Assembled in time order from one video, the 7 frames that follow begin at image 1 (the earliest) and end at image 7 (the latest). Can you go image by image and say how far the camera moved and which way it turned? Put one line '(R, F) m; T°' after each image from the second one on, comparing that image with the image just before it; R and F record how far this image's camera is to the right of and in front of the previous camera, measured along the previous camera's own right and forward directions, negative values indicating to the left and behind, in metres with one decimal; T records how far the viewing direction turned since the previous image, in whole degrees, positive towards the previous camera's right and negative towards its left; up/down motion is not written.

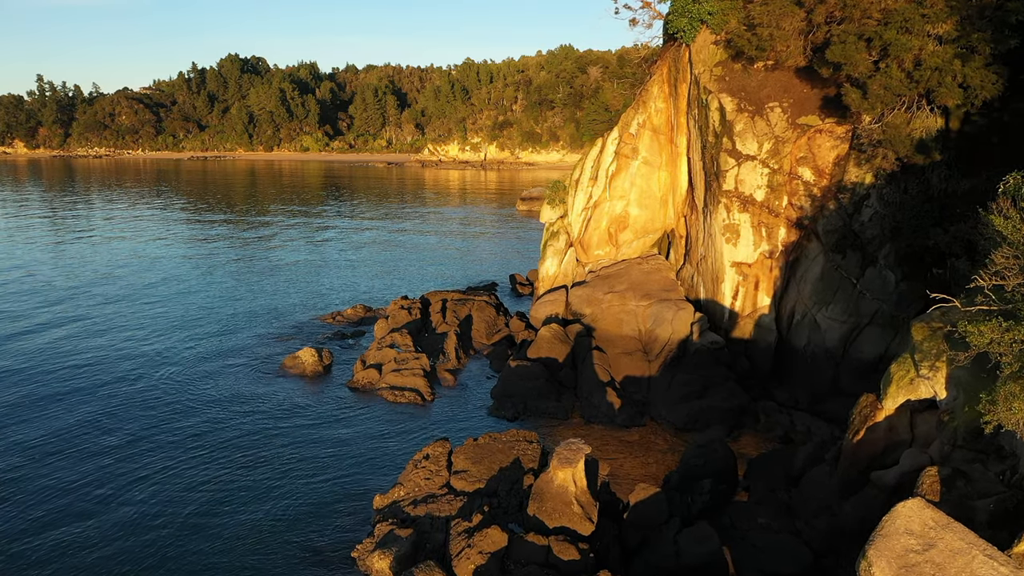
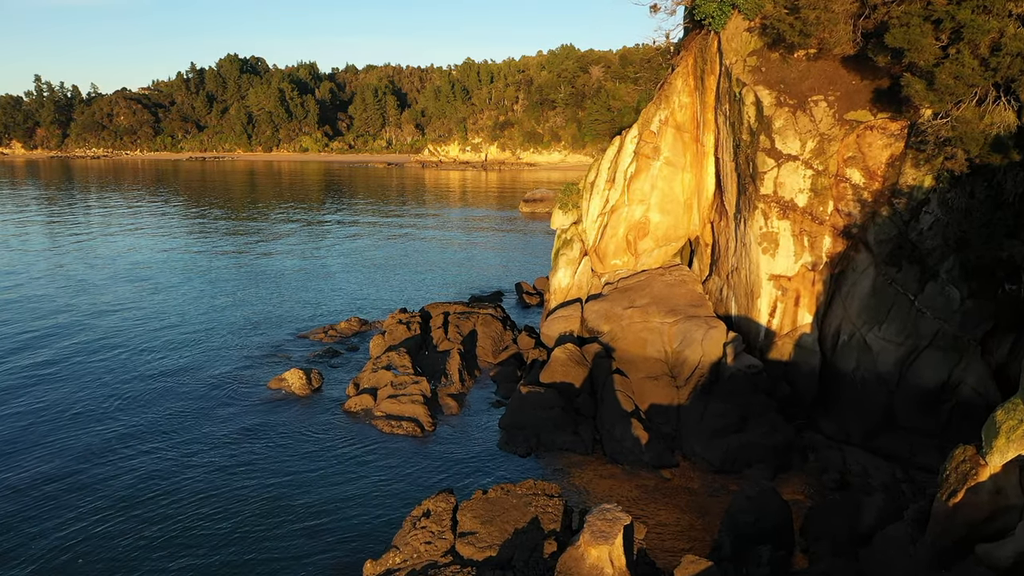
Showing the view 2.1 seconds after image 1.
(-0.3, +2.7) m; 0°
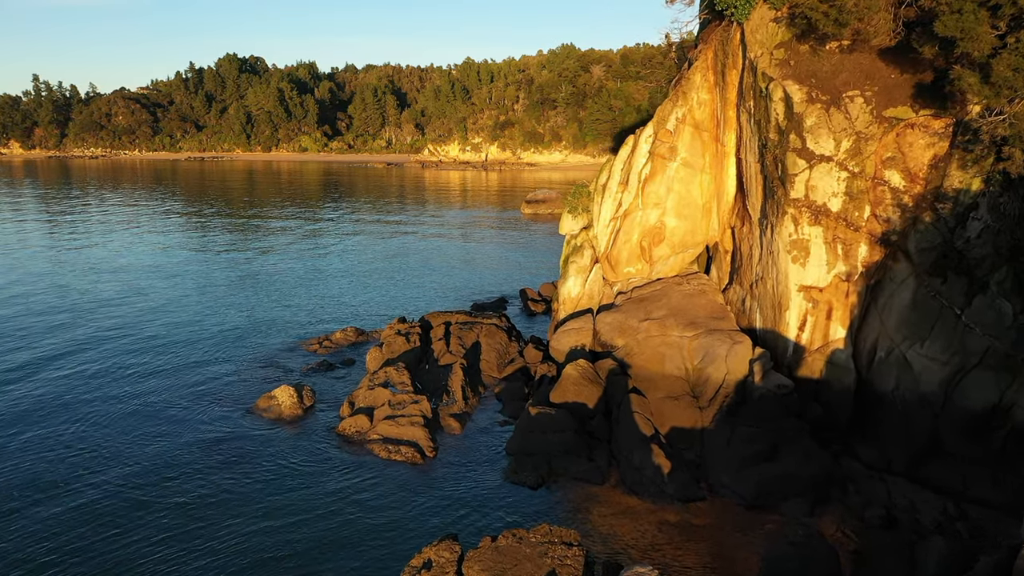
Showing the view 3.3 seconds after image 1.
(-0.2, +1.8) m; 0°
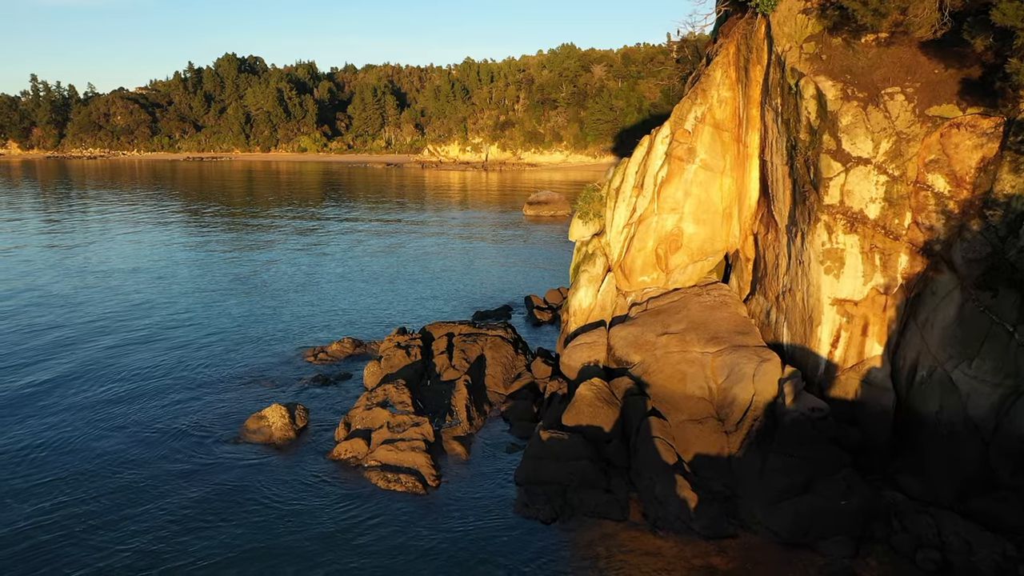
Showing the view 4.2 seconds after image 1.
(-0.2, +1.6) m; 0°
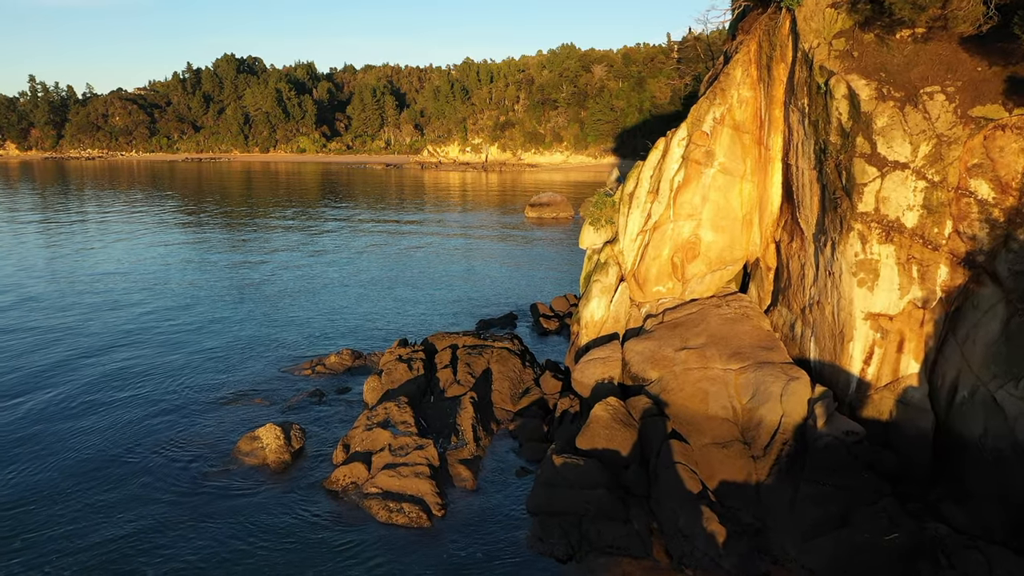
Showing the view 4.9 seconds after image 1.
(-0.2, +1.3) m; 0°
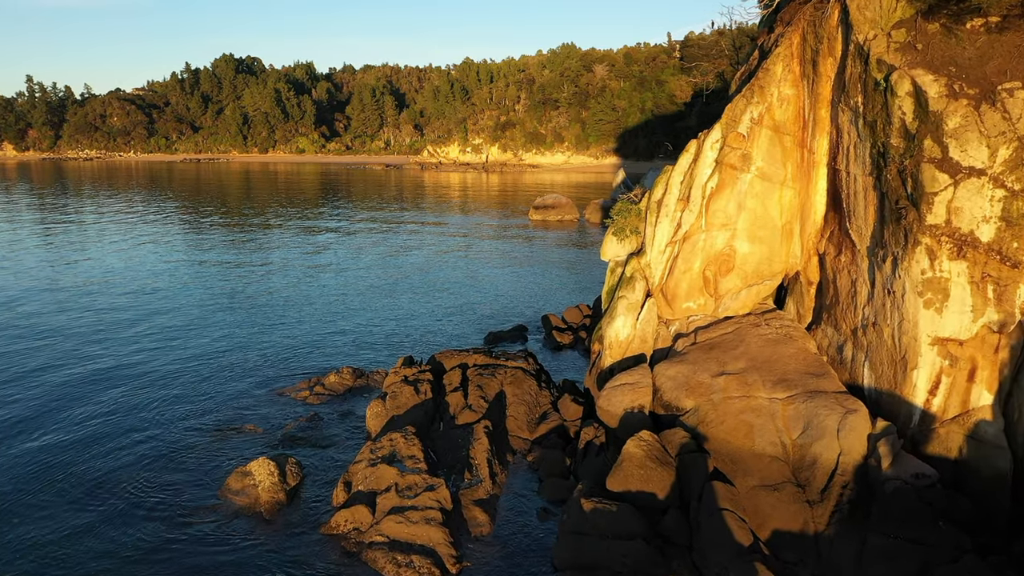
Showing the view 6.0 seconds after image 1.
(-0.4, +2.0) m; 0°
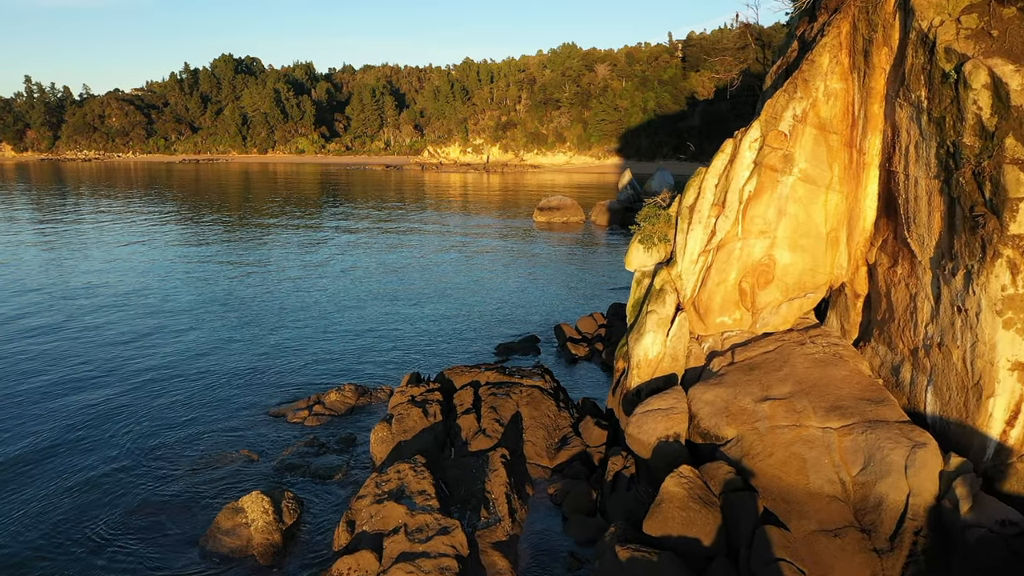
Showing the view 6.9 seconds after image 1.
(-0.4, +1.8) m; 0°
